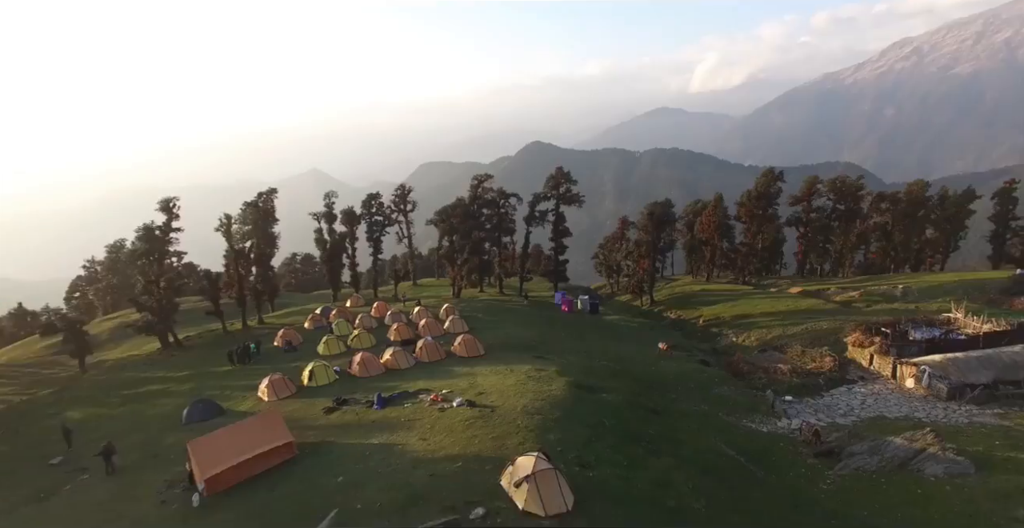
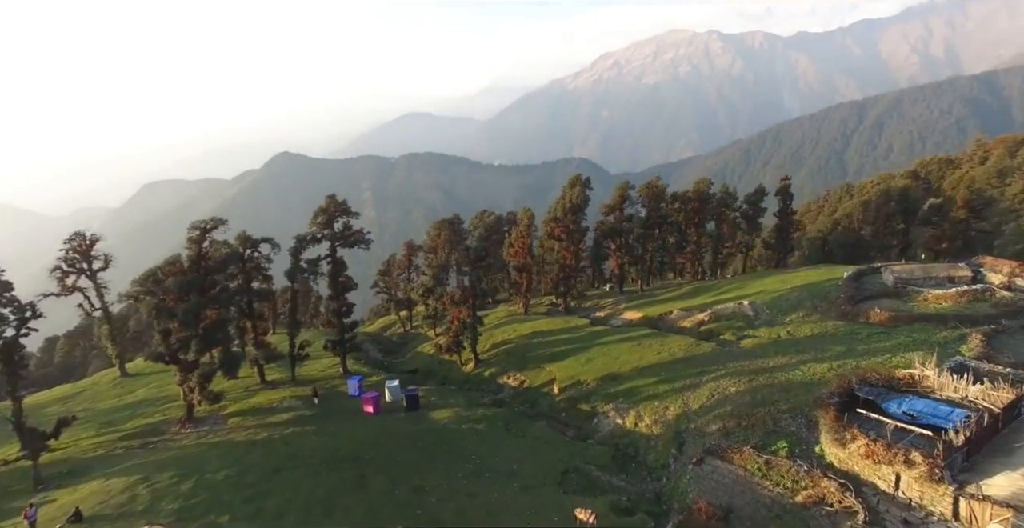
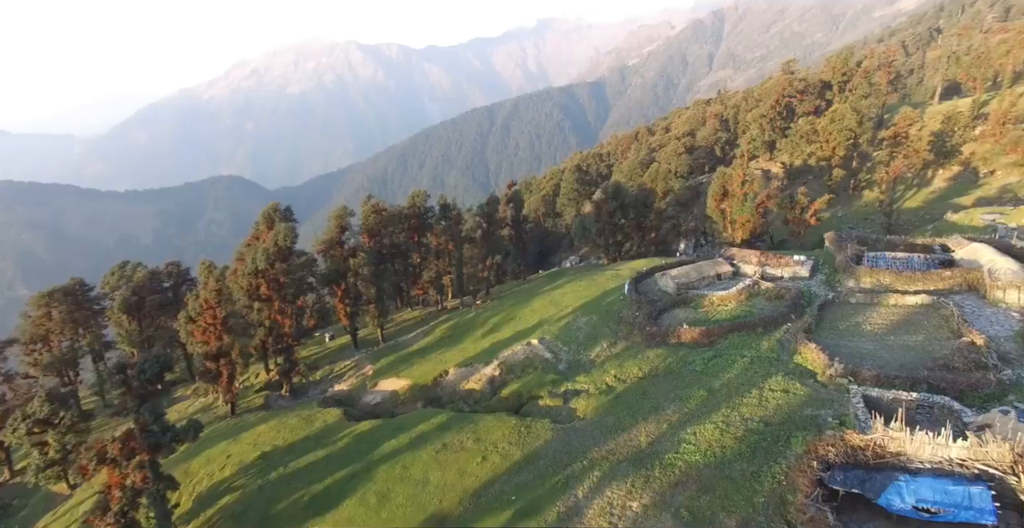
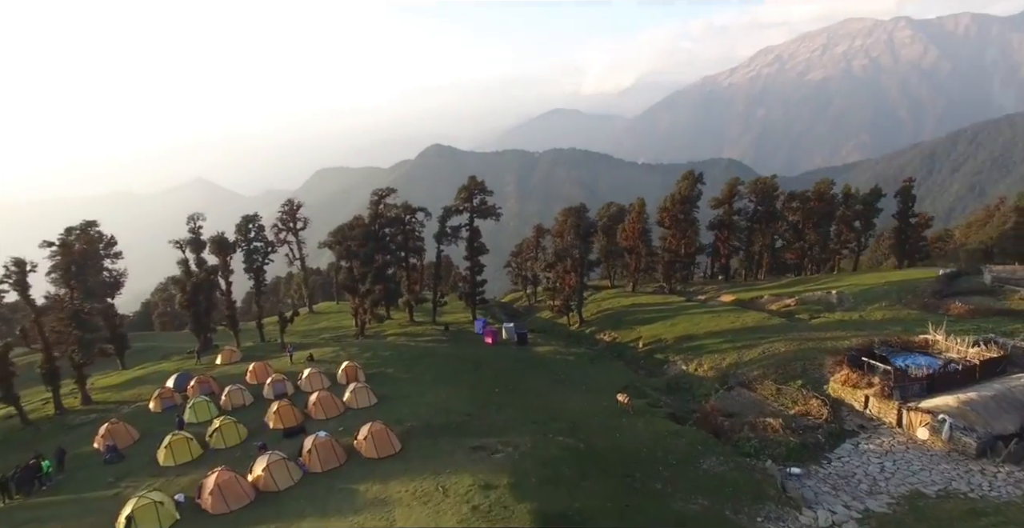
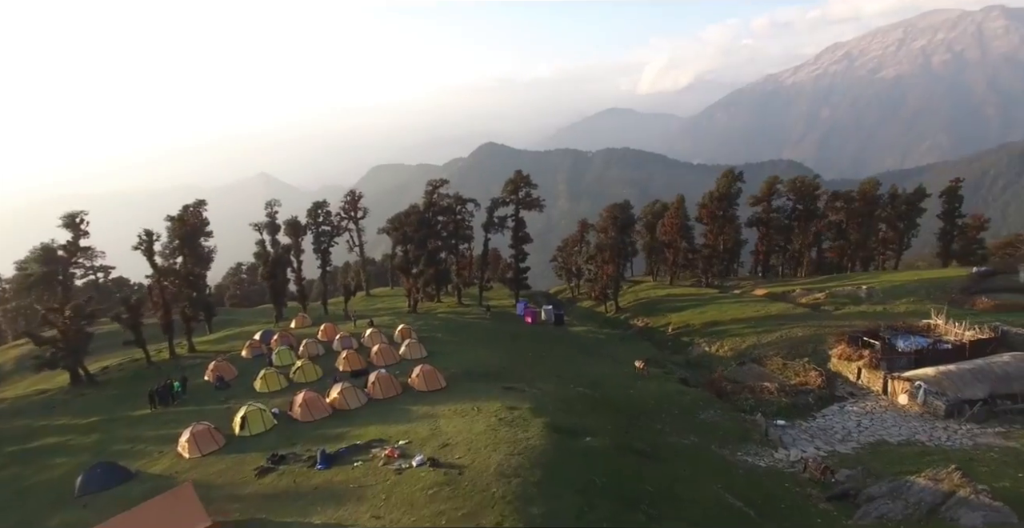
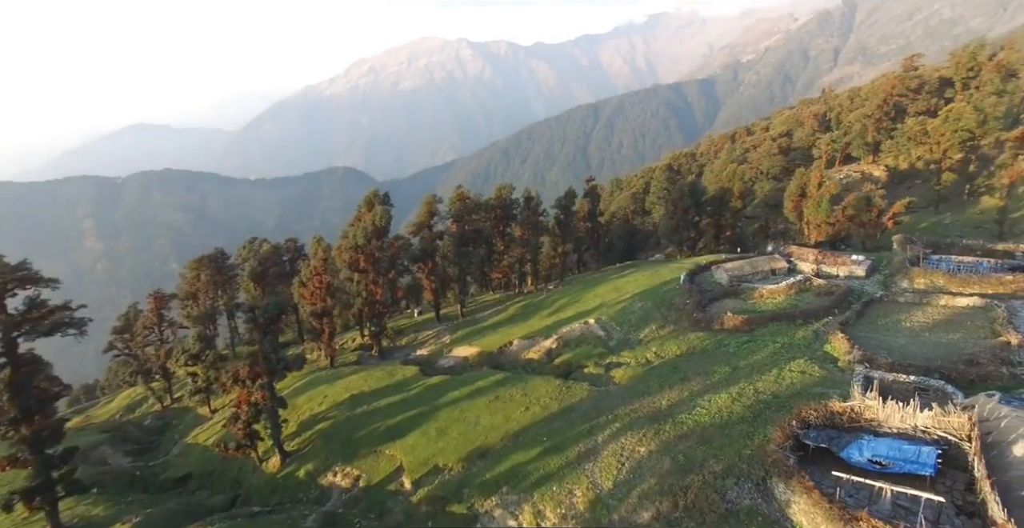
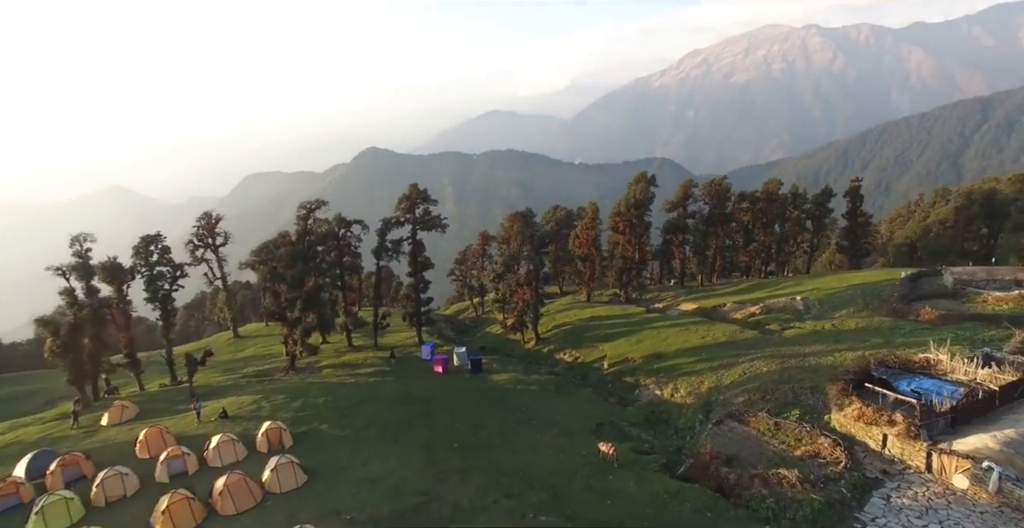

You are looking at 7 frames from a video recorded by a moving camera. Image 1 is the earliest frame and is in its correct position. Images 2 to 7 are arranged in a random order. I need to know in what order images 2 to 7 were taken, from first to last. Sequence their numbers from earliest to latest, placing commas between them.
5, 4, 7, 2, 6, 3
